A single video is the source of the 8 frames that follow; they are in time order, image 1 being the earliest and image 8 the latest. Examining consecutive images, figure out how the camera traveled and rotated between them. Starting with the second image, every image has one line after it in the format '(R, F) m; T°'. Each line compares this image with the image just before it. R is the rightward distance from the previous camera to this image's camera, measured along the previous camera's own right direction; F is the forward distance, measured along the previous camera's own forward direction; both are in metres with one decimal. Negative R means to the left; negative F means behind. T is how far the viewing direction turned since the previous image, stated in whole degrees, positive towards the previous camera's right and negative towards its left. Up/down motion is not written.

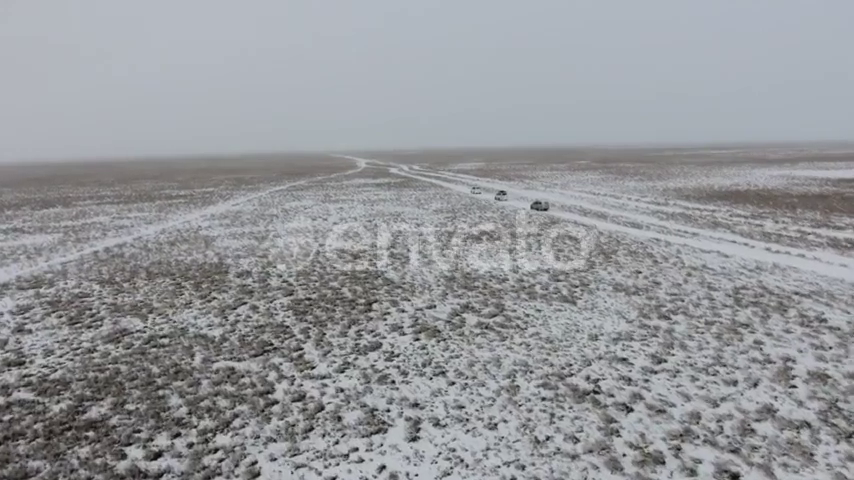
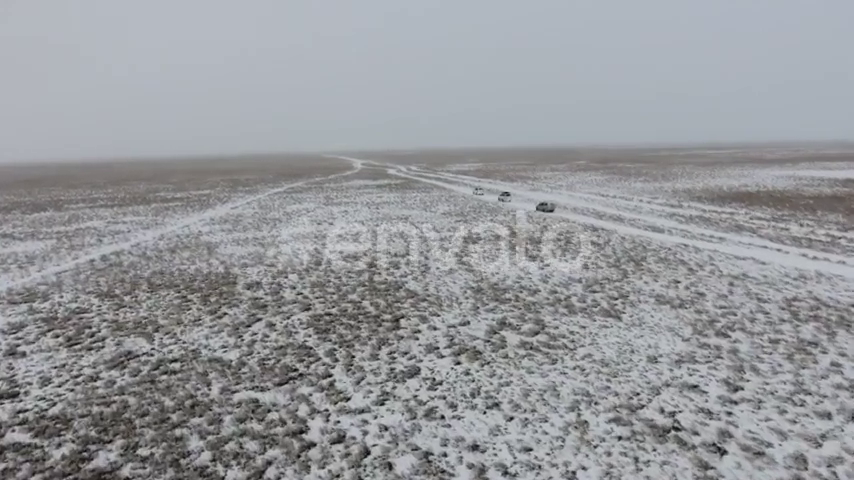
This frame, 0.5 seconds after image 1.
(-0.9, +1.1) m; +1°
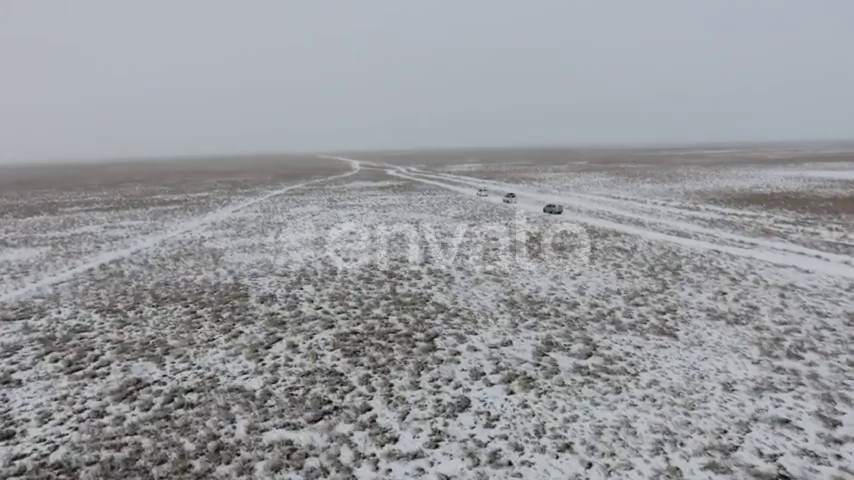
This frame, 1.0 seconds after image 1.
(-0.9, +1.1) m; +1°
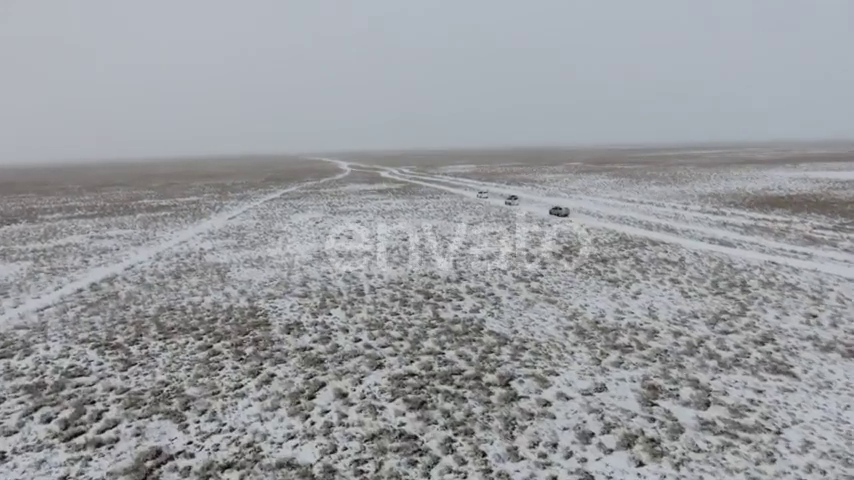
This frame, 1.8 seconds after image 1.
(-1.5, +1.9) m; +2°
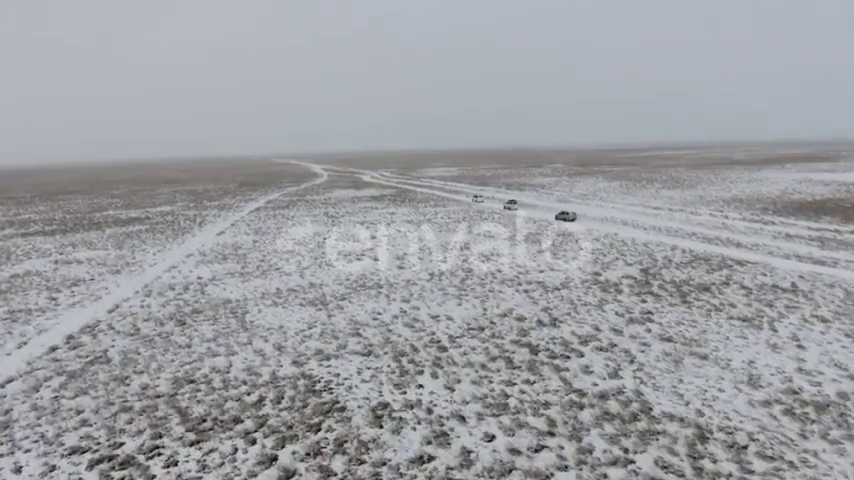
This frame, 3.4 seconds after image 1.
(-2.9, +3.6) m; +4°
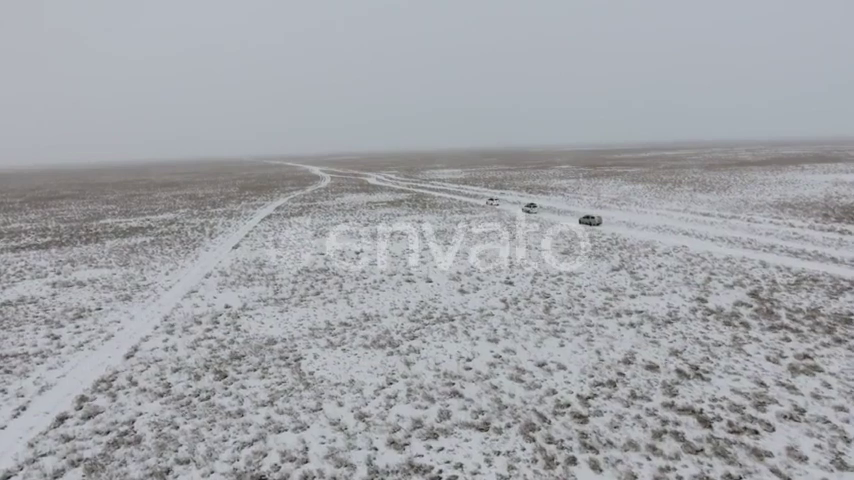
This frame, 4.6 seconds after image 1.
(-2.2, +2.7) m; +1°
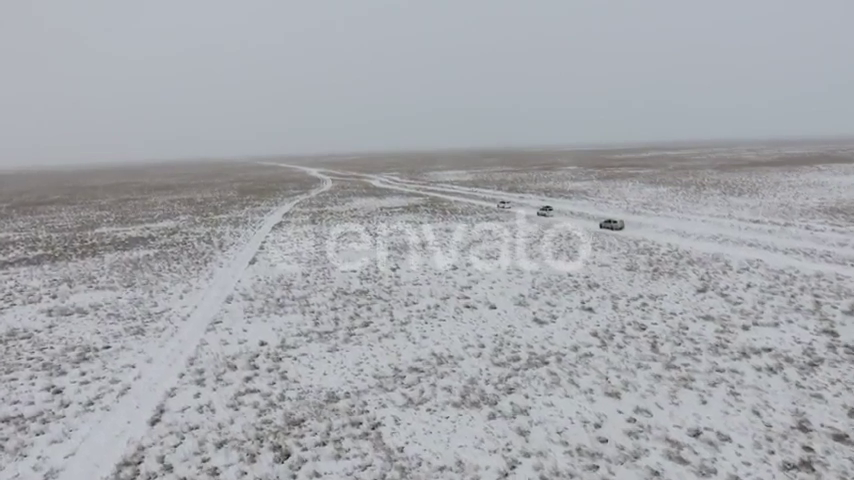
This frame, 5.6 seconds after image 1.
(-2.0, +2.4) m; +1°
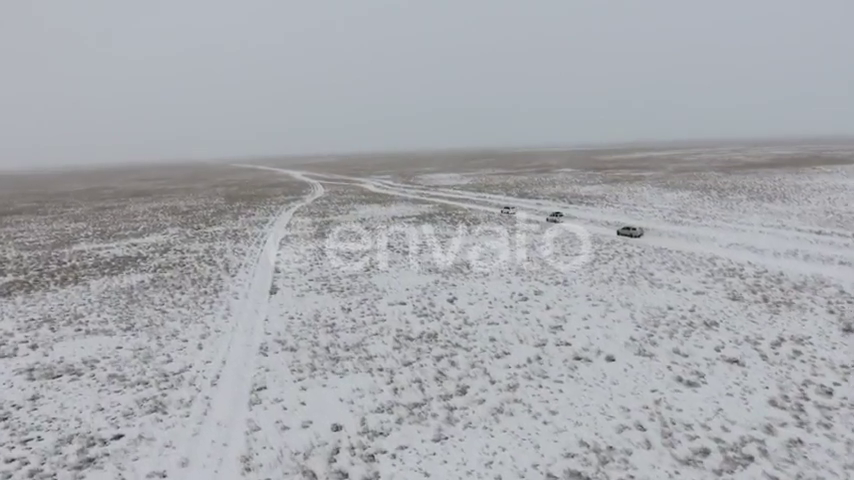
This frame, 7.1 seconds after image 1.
(-2.7, +3.3) m; +3°
